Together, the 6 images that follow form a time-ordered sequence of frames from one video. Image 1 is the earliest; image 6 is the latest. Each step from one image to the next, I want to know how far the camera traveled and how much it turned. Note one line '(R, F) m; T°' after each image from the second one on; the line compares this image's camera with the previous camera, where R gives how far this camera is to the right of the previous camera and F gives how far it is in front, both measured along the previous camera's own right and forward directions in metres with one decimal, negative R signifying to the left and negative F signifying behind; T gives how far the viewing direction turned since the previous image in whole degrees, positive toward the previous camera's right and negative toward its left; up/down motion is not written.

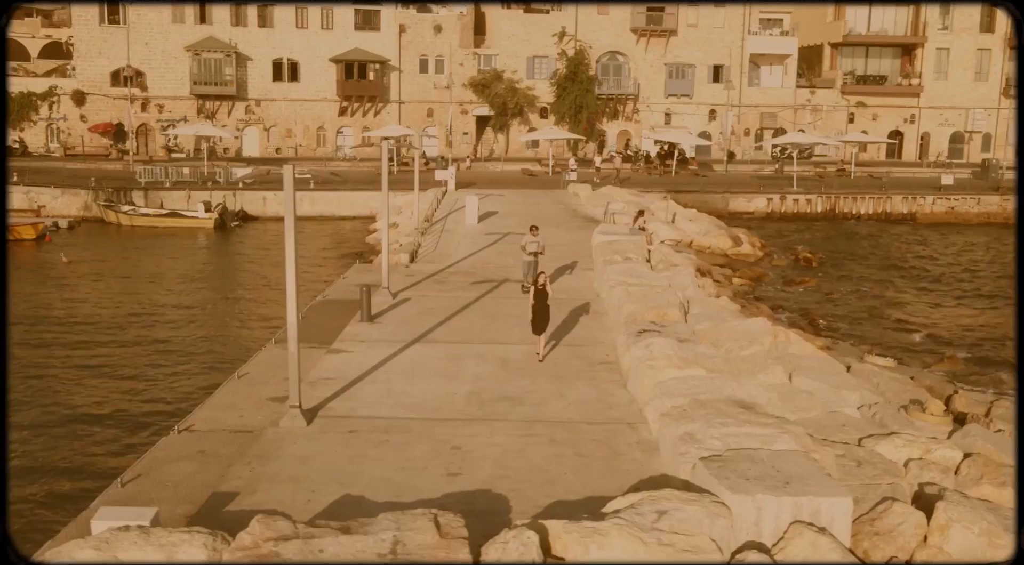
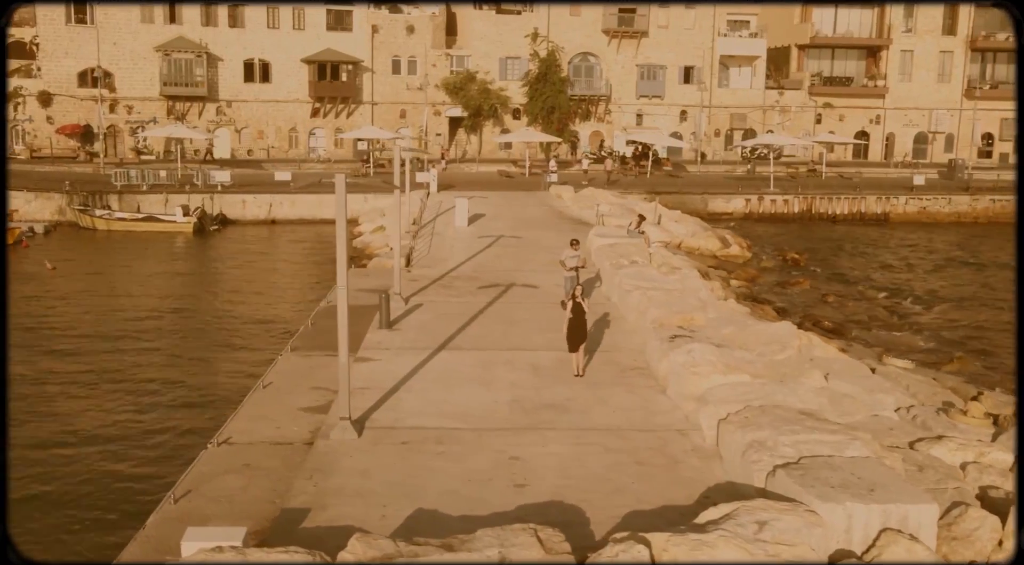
(-1.1, +0.1) m; +3°
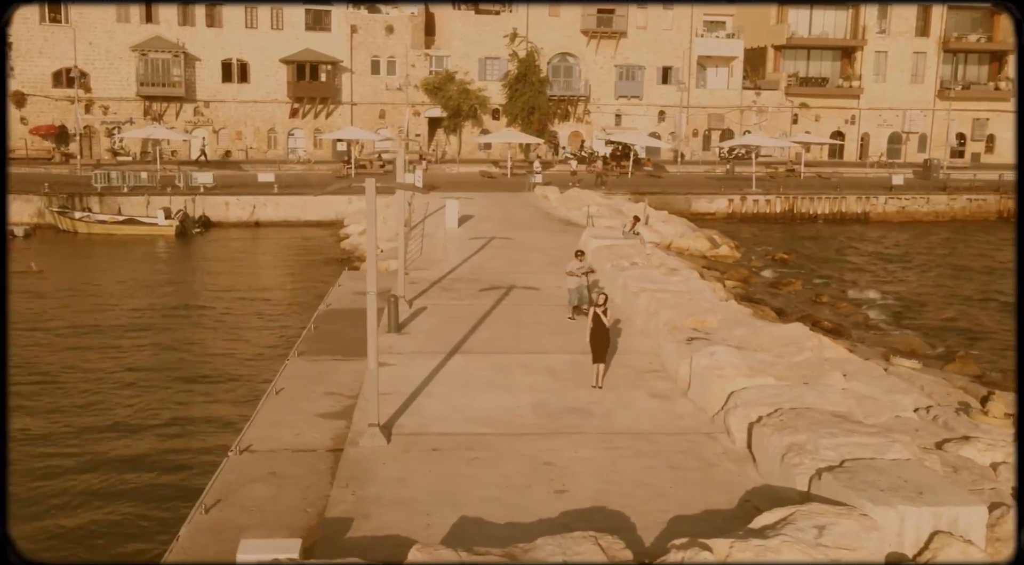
(-0.7, +0.1) m; +2°
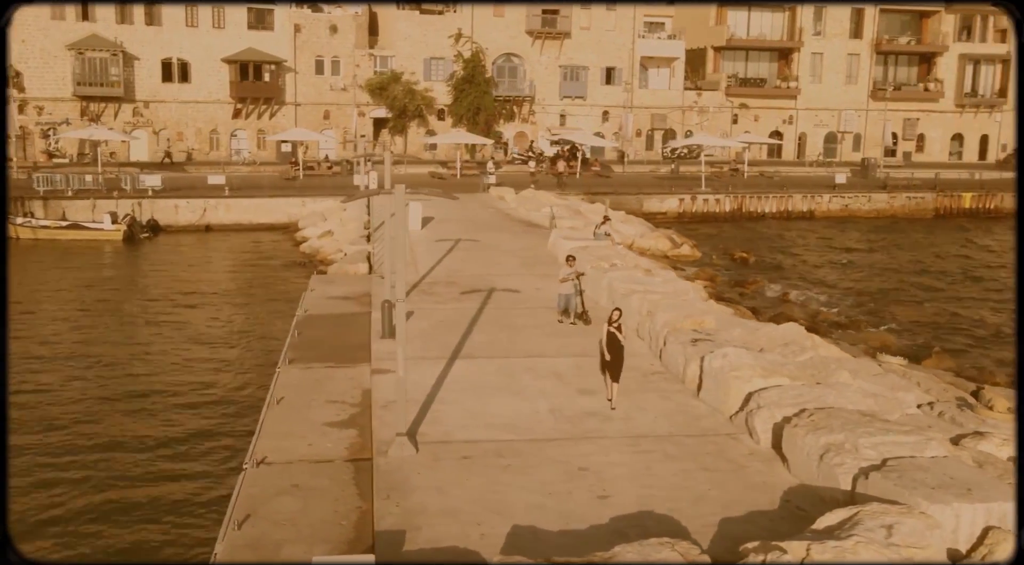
(-1.1, +0.1) m; +4°
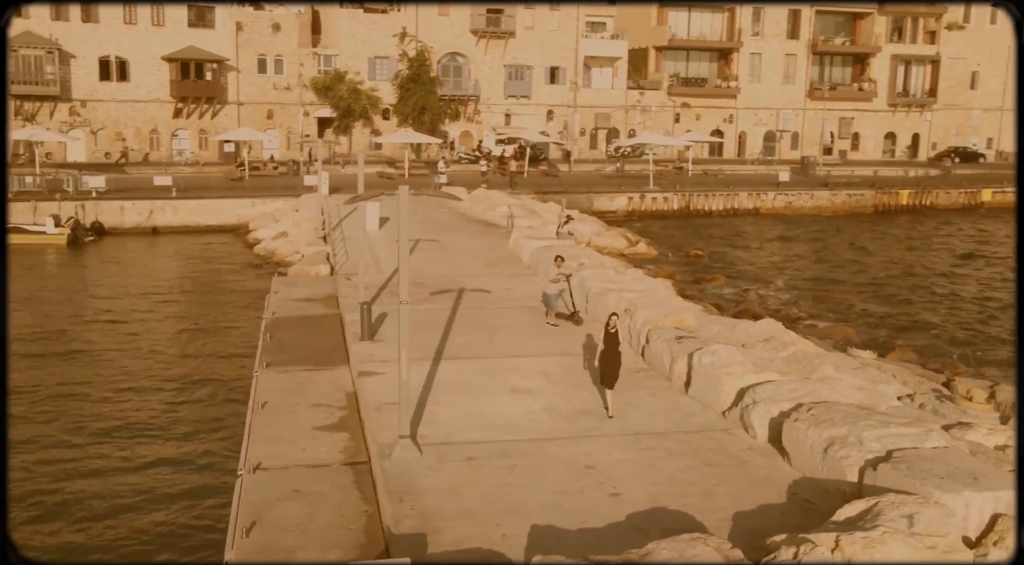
(-0.7, 0.0) m; +4°
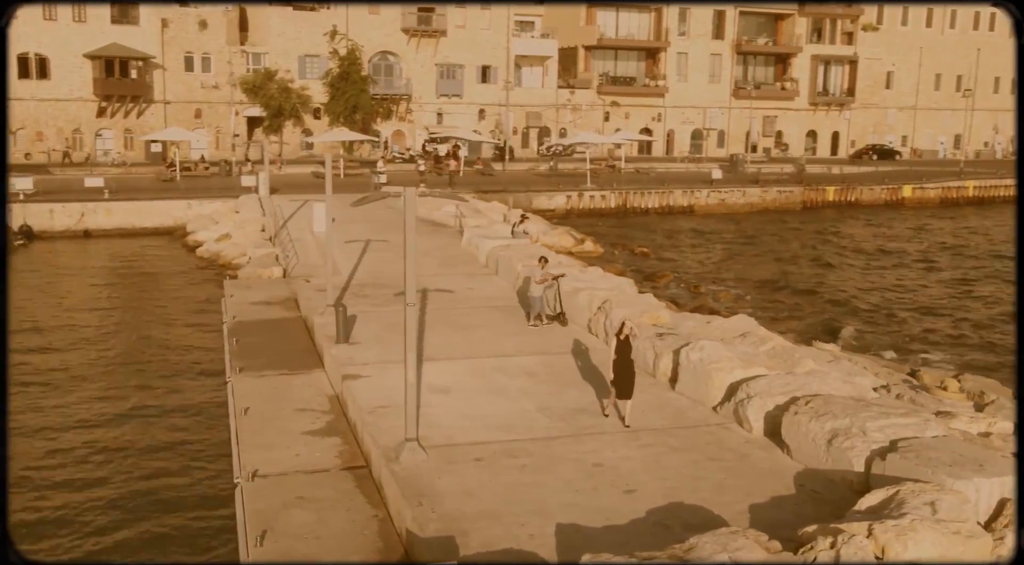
(-0.9, 0.0) m; +5°
